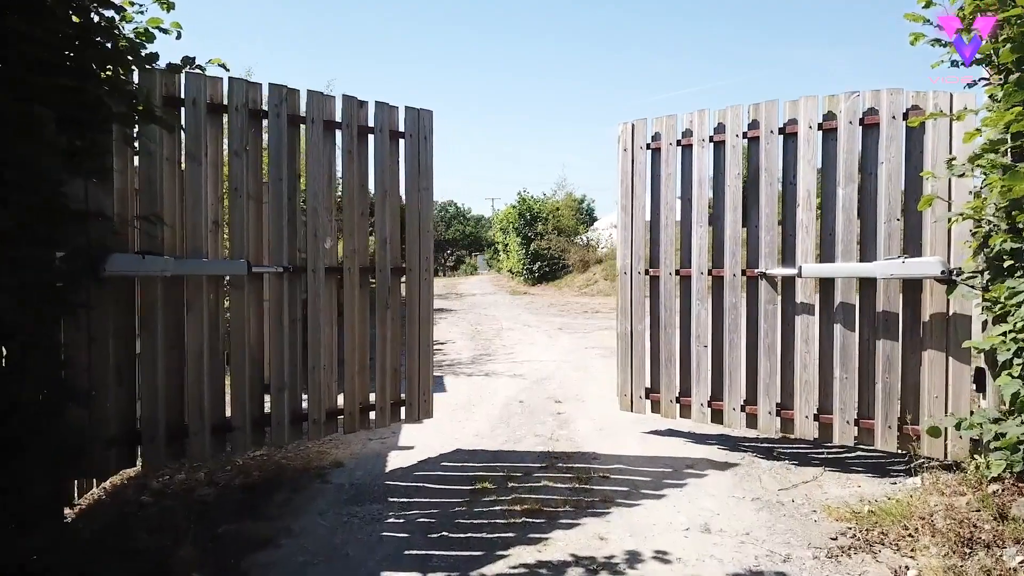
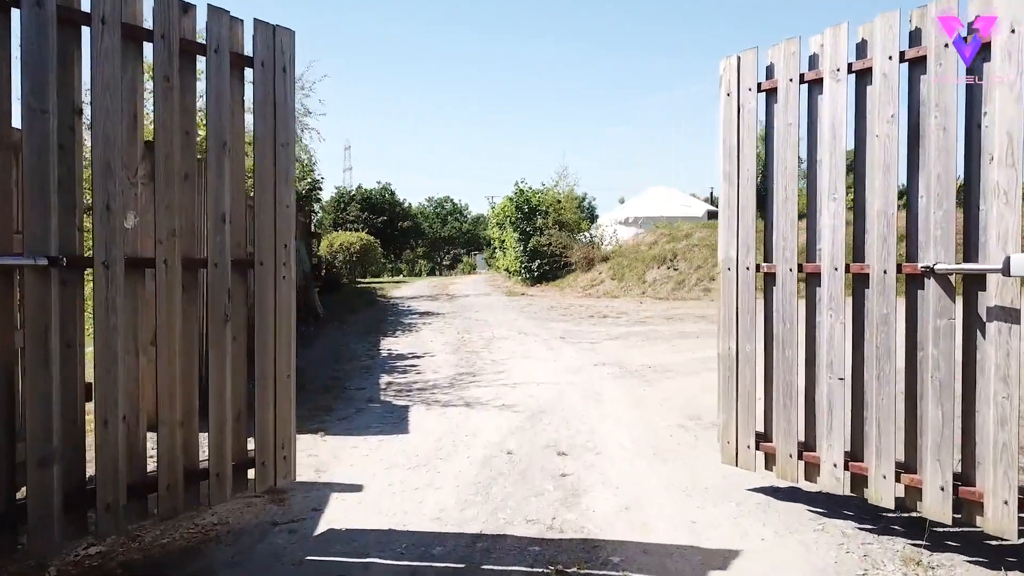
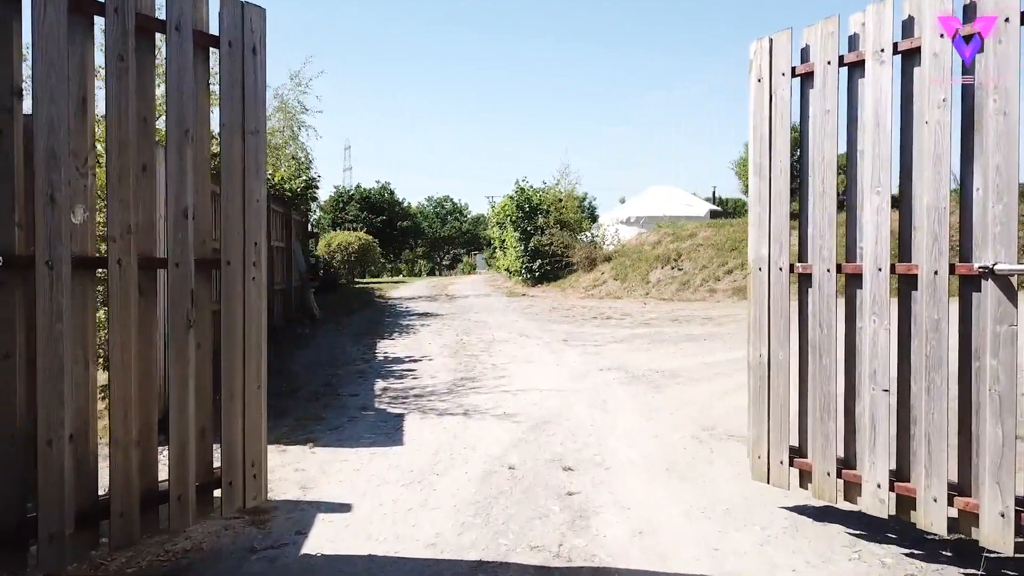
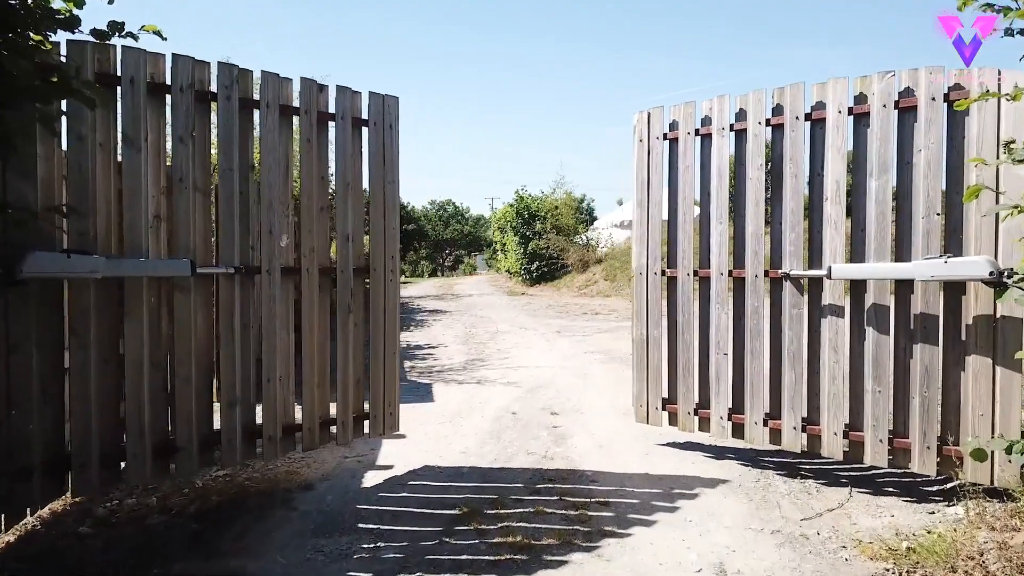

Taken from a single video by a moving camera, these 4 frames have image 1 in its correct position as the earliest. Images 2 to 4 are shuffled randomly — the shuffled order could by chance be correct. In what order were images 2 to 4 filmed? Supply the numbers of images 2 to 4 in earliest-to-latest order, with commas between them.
4, 2, 3
